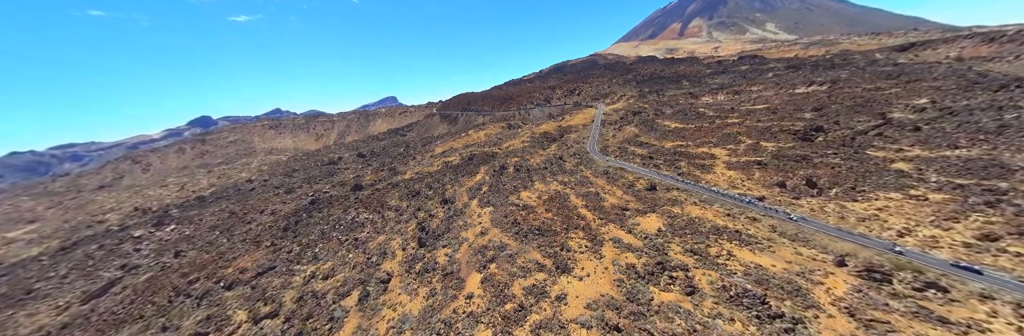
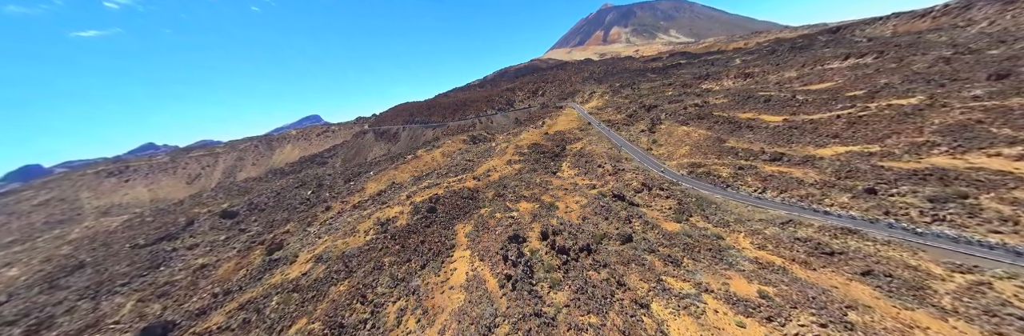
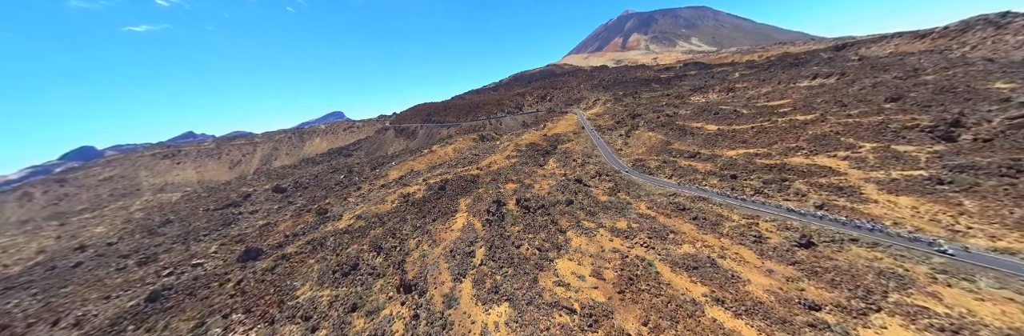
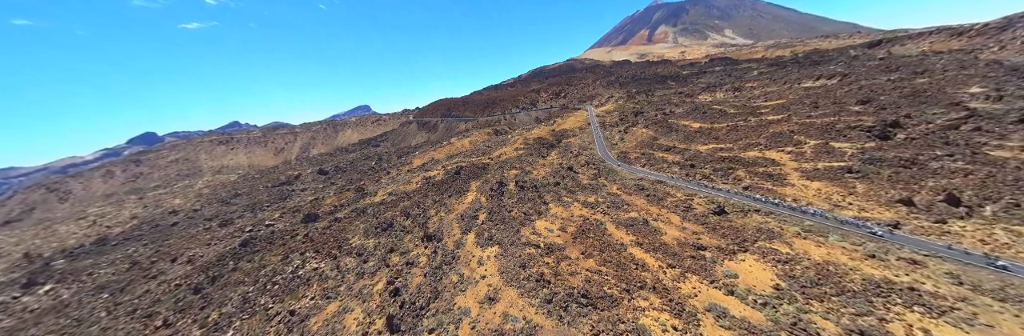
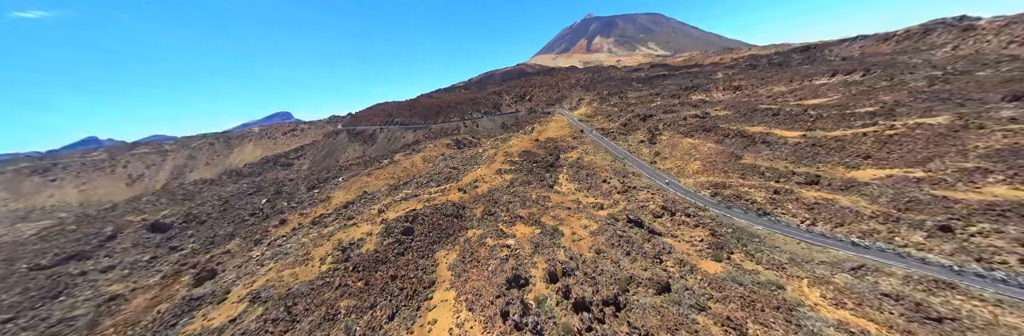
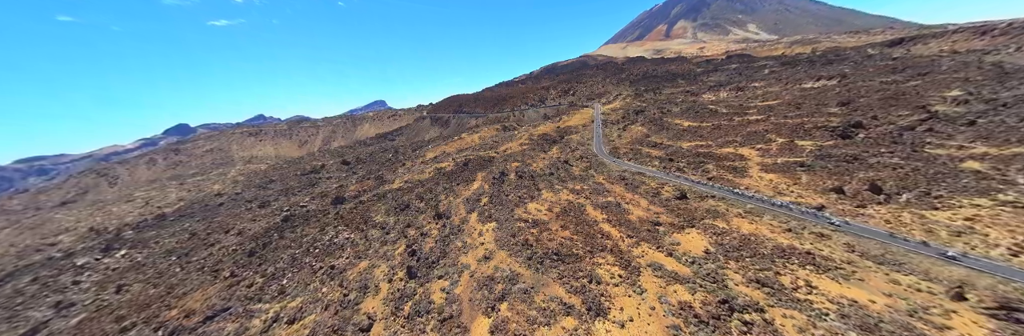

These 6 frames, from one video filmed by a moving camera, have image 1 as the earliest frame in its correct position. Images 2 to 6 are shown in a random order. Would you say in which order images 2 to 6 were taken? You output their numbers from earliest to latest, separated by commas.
6, 4, 3, 2, 5
